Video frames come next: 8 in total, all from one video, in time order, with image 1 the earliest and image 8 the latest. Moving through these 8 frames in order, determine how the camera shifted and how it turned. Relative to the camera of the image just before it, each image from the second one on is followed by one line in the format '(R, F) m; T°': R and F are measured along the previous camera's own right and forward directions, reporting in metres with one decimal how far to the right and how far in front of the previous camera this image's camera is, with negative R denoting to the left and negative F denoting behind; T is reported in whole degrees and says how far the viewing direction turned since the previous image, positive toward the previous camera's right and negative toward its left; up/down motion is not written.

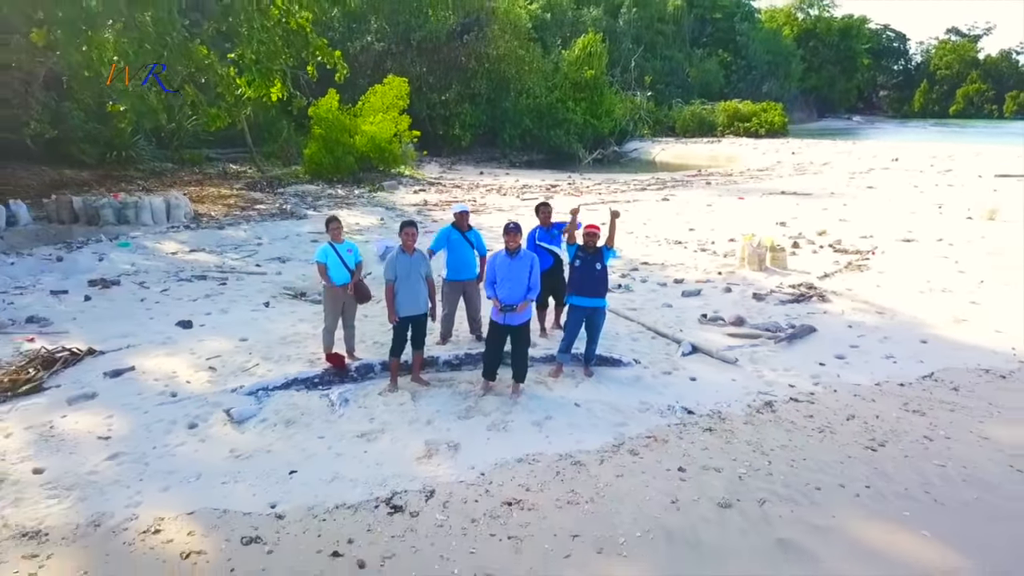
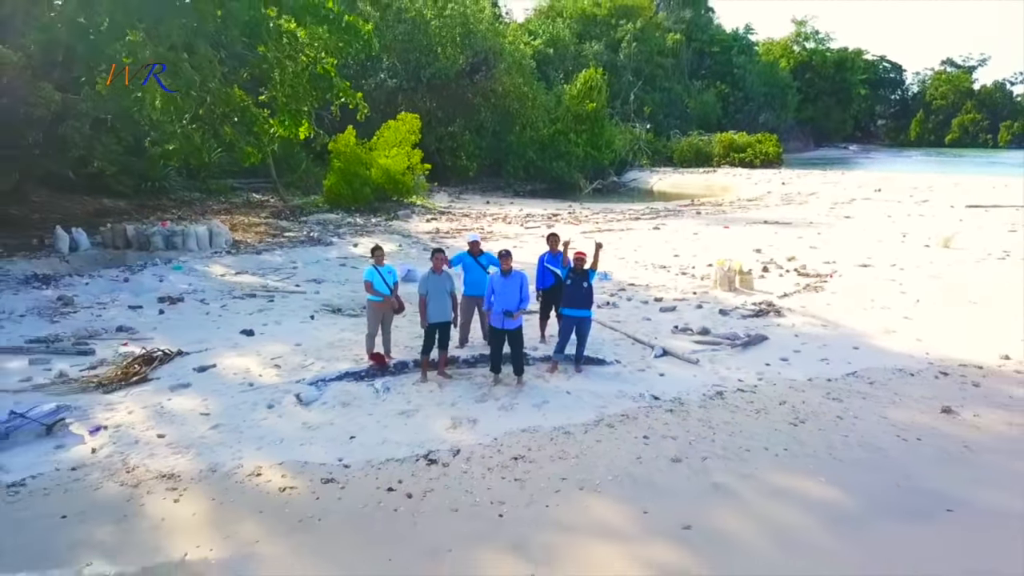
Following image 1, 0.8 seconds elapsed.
(0.0, -1.3) m; 0°
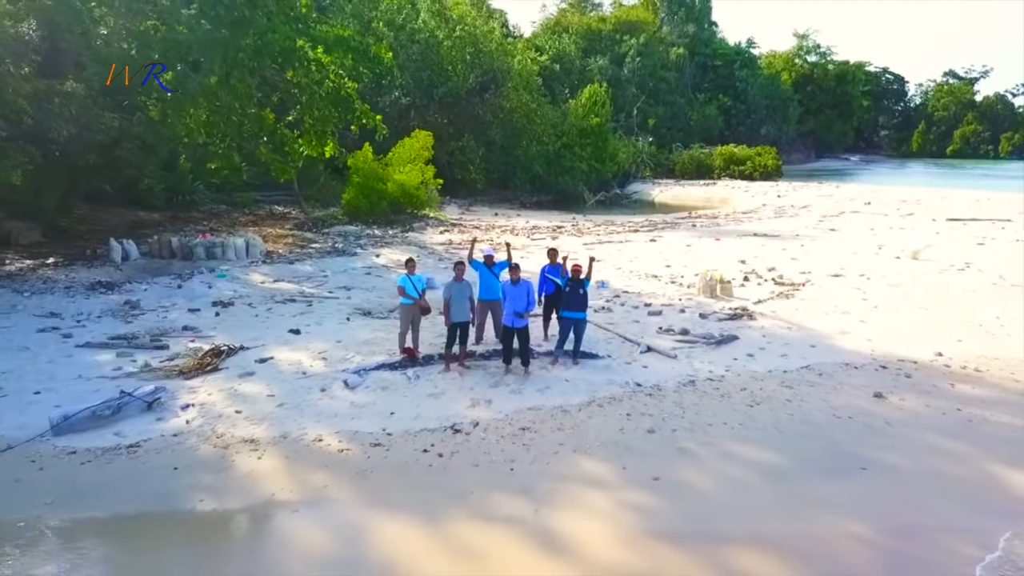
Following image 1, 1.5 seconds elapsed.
(0.0, -1.3) m; 0°
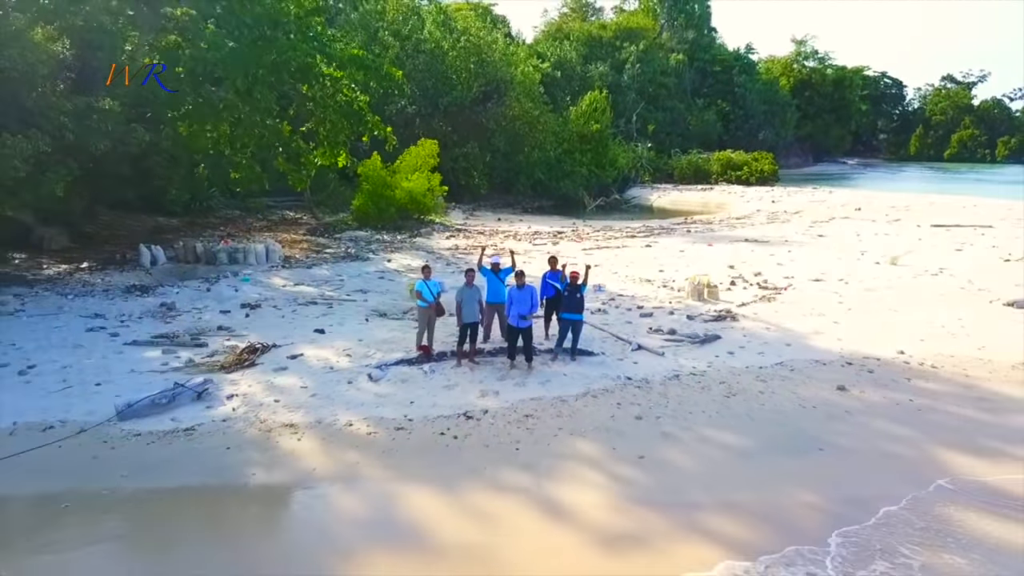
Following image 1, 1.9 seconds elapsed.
(0.0, -0.9) m; 0°
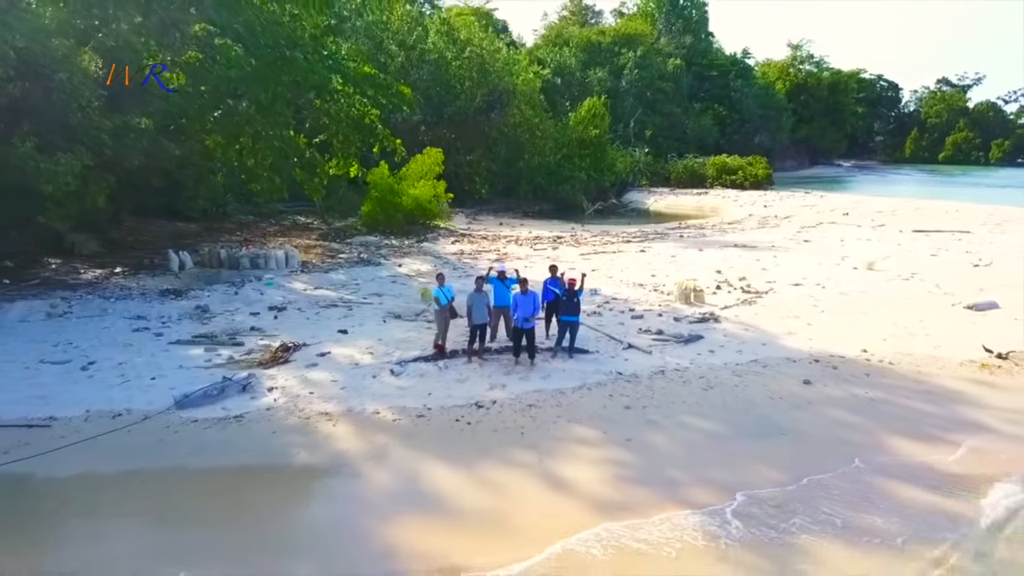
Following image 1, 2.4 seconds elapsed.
(-0.1, -1.1) m; 0°
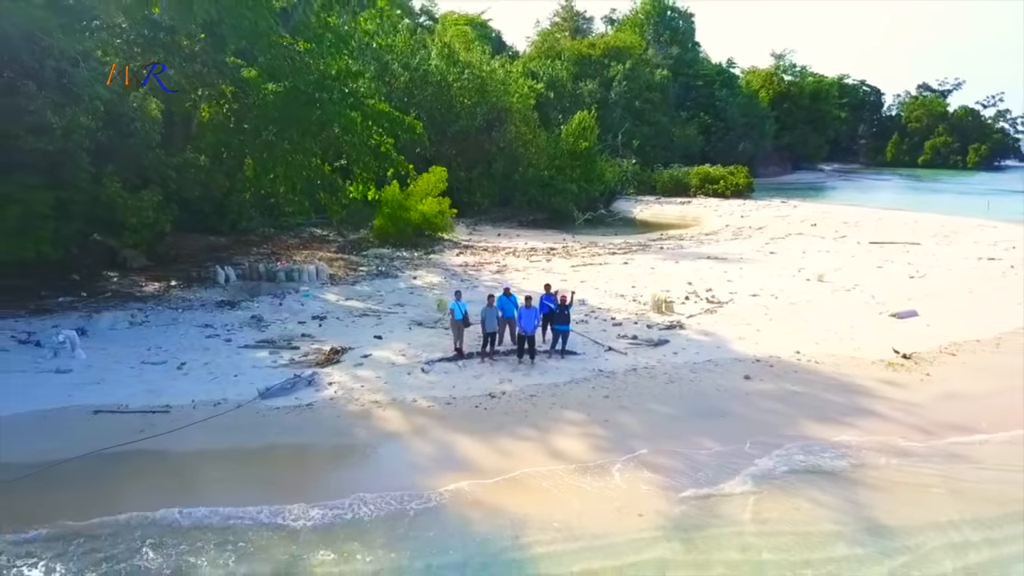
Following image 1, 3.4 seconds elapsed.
(-0.2, -2.5) m; +1°
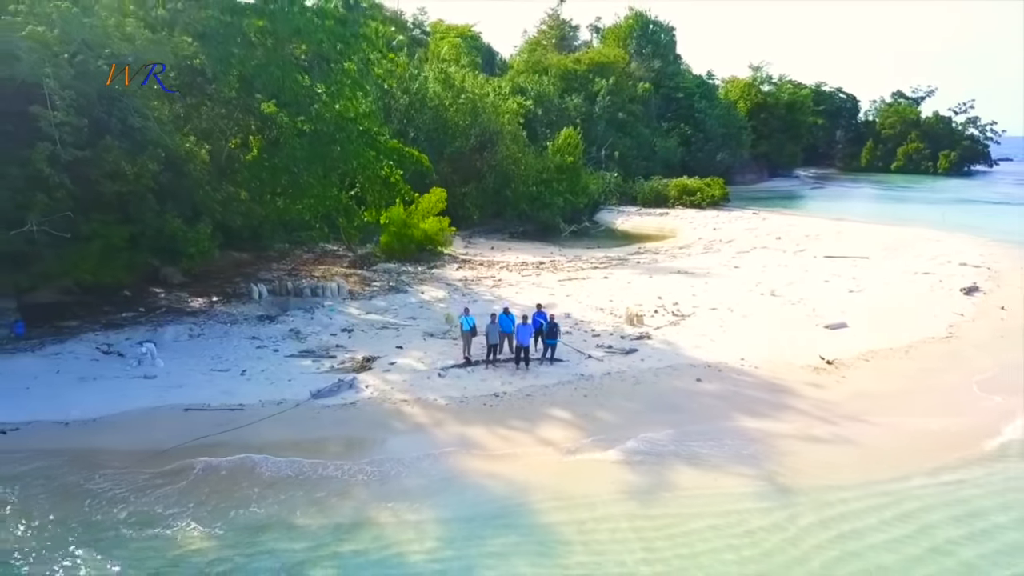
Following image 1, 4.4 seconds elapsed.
(-0.2, -2.9) m; +1°
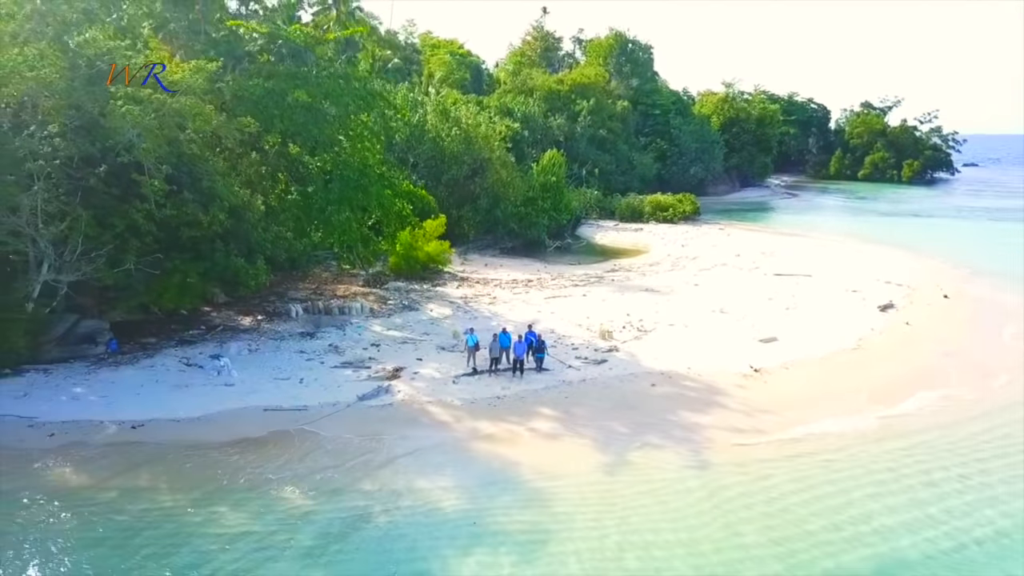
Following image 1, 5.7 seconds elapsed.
(-0.3, -4.3) m; +1°
